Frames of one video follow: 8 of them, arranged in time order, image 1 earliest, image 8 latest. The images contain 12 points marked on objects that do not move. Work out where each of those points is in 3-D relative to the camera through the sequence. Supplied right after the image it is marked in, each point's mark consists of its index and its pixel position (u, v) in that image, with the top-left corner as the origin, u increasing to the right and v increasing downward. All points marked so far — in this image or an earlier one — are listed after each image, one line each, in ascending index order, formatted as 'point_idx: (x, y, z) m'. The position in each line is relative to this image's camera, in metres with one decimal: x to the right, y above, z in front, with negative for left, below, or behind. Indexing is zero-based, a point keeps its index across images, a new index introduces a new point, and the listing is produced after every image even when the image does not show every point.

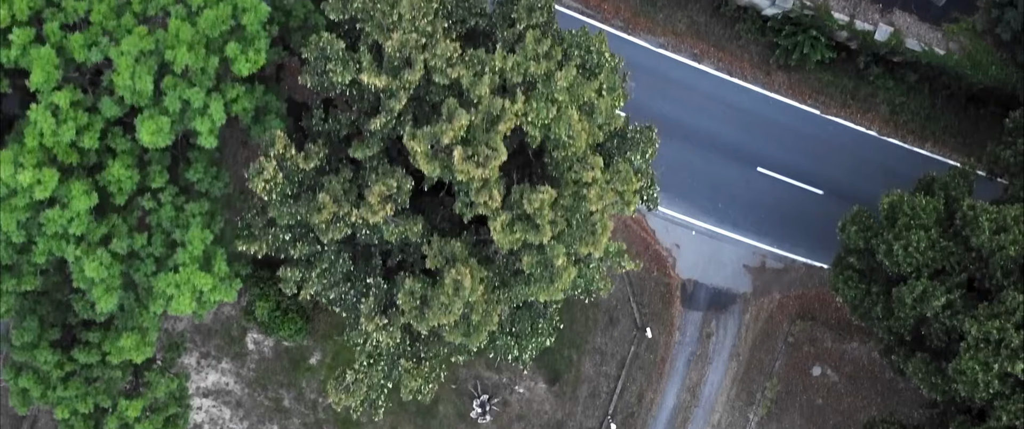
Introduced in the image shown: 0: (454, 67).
0: (-0.8, +1.9, +10.4) m
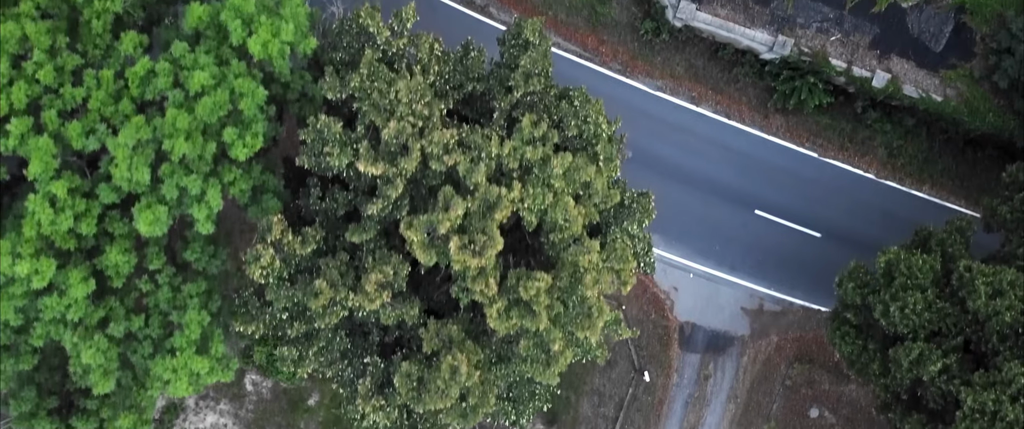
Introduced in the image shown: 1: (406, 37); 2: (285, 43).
0: (-0.8, +0.8, +10.5) m
1: (-1.7, +2.8, +12.7) m
2: (-3.2, +2.4, +11.2) m
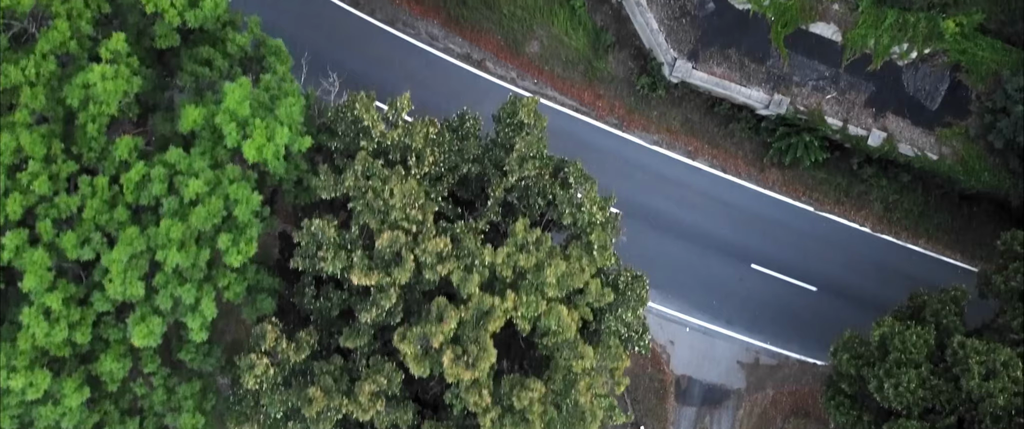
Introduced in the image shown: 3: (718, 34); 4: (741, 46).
0: (-0.9, -0.6, +10.5) m
1: (-1.8, +1.4, +12.7) m
2: (-3.2, +1.0, +11.2) m
3: (+5.0, +4.4, +19.6) m
4: (+5.6, +4.1, +19.7) m
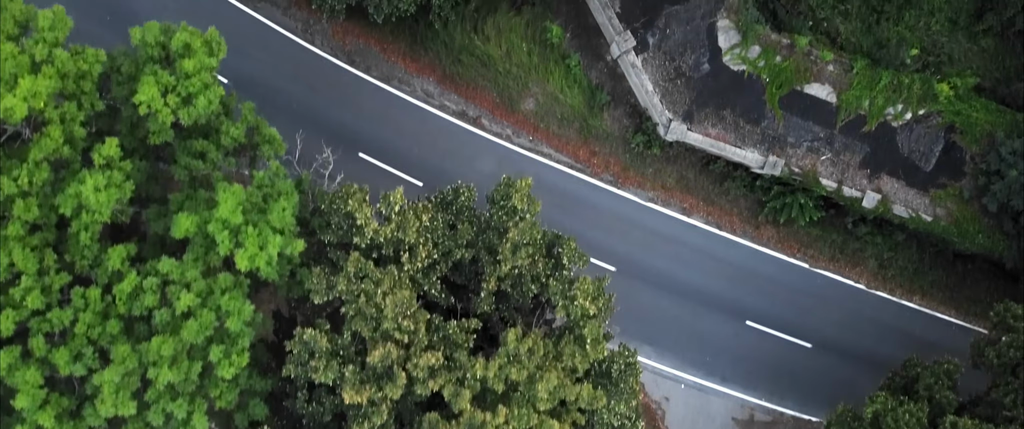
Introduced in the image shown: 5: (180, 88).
0: (-1.0, -2.1, +10.5) m
1: (-1.9, -0.1, +12.8) m
2: (-3.4, -0.5, +11.2) m
3: (+4.9, +2.9, +19.7) m
4: (+5.5, +2.6, +19.7) m
5: (-5.1, +1.9, +12.3) m
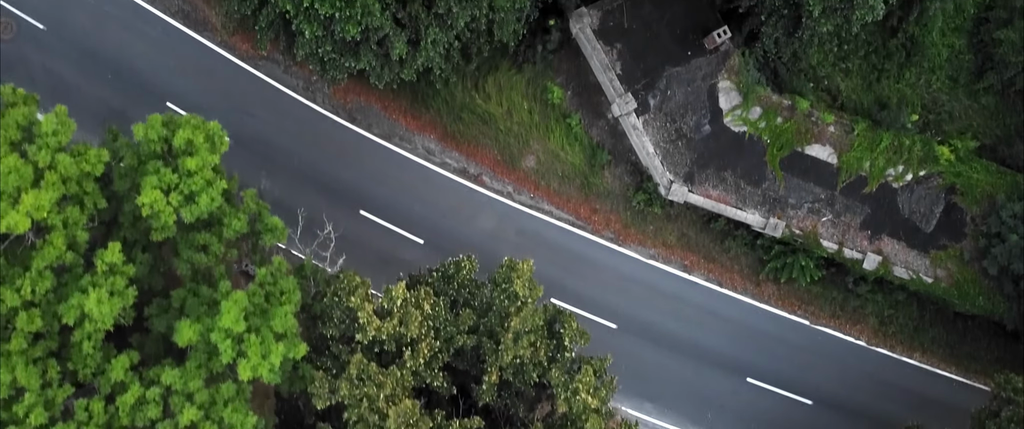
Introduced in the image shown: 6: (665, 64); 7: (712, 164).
0: (-1.0, -3.6, +10.5) m
1: (-1.8, -1.6, +12.8) m
2: (-3.3, -2.0, +11.2) m
3: (+4.9, +1.4, +19.7) m
4: (+5.5, +1.1, +19.7) m
5: (-5.0, +0.4, +12.3) m
6: (+3.7, +3.7, +19.7) m
7: (+4.9, +1.2, +19.7) m
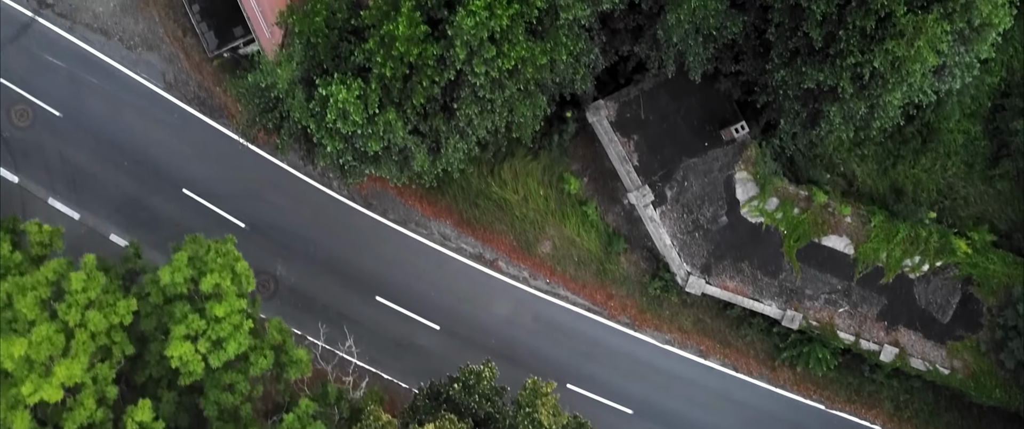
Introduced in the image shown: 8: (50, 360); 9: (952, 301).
0: (-0.5, -5.9, +10.6) m
1: (-1.4, -3.8, +12.8) m
2: (-2.9, -4.3, +11.3) m
3: (+5.4, -0.8, +19.7) m
4: (+5.9, -1.1, +19.7) m
5: (-4.6, -1.8, +12.3) m
6: (+4.1, +1.5, +19.7) m
7: (+5.3, -1.0, +19.7) m
8: (-6.3, -1.9, +10.9) m
9: (+10.9, -2.1, +19.9) m
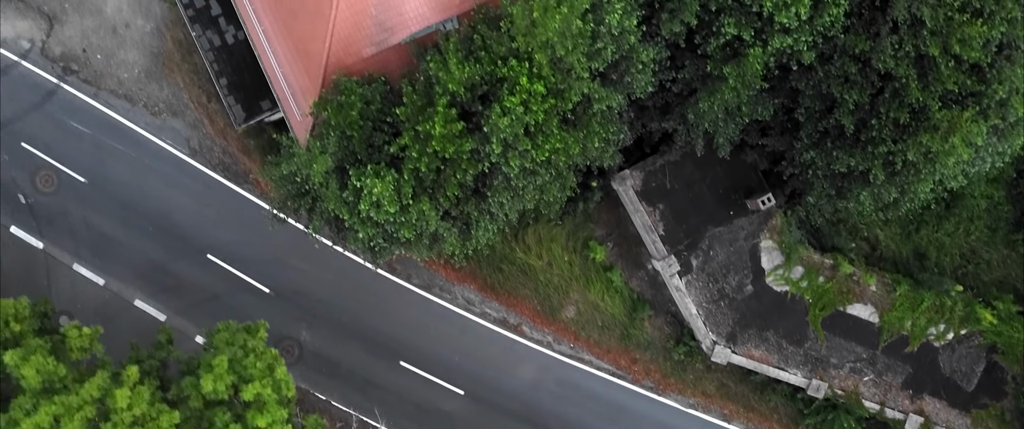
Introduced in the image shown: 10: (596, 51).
0: (+0.1, -7.6, +10.6) m
1: (-0.8, -5.5, +12.8) m
2: (-2.3, -6.0, +11.3) m
3: (+6.0, -2.5, +19.7) m
4: (+6.5, -2.8, +19.8) m
5: (-4.0, -3.5, +12.3) m
6: (+4.8, -0.2, +19.7) m
7: (+6.0, -2.7, +19.8) m
8: (-5.6, -3.6, +10.9) m
9: (+11.5, -3.8, +20.0) m
10: (+1.5, +2.9, +14.4) m
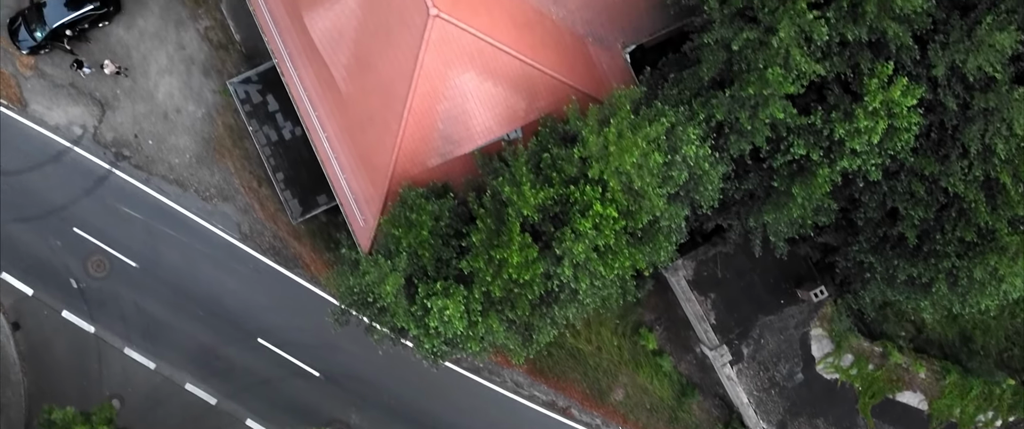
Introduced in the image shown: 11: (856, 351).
0: (+1.4, -9.8, +10.7) m
1: (+0.5, -7.7, +12.9) m
2: (-1.0, -8.2, +11.4) m
3: (+7.3, -4.7, +19.9) m
4: (+7.8, -5.0, +19.9) m
5: (-2.7, -5.7, +12.4) m
6: (+6.1, -2.4, +19.8) m
7: (+7.2, -4.9, +19.9) m
8: (-4.3, -5.8, +11.0) m
9: (+12.8, -6.0, +20.1) m
10: (+2.8, +0.7, +14.5) m
11: (+8.5, -3.4, +19.9) m
